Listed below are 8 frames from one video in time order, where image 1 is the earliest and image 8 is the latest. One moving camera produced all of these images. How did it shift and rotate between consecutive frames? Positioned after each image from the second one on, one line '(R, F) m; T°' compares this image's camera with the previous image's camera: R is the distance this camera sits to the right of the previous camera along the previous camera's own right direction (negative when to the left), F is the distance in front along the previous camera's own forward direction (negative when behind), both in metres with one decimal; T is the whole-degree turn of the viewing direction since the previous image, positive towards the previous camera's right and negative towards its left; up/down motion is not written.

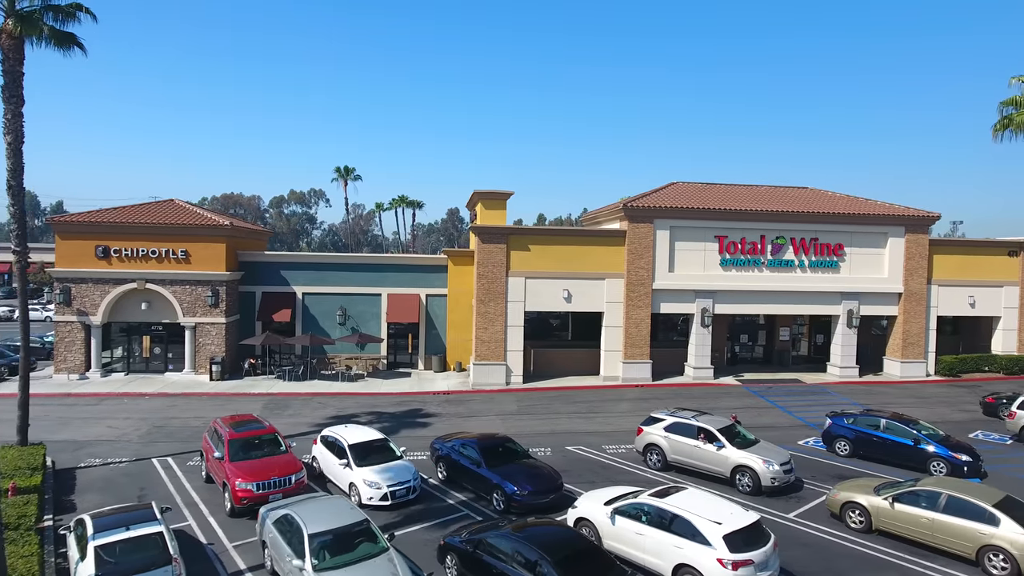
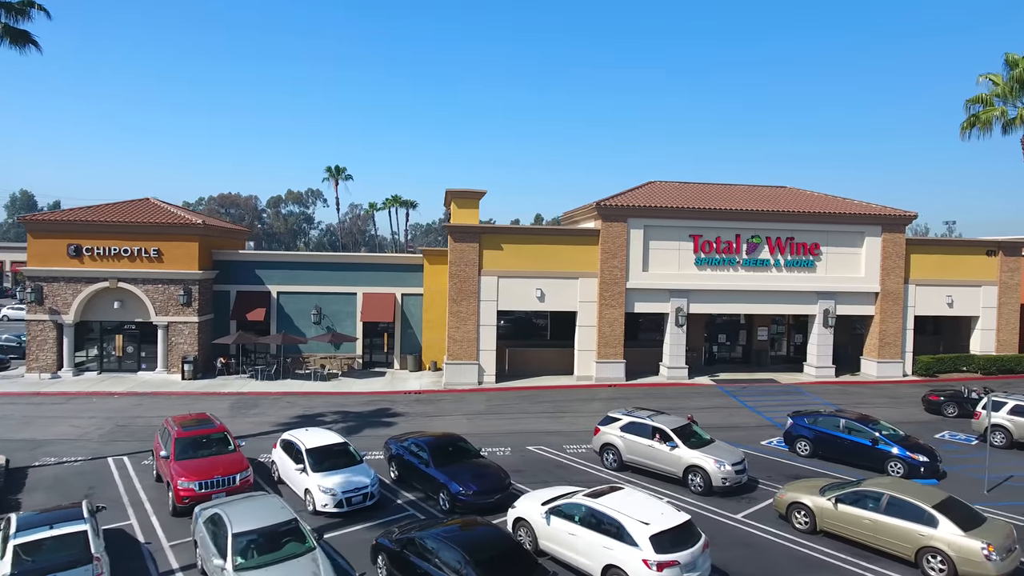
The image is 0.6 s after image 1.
(+2.0, +0.1) m; 0°
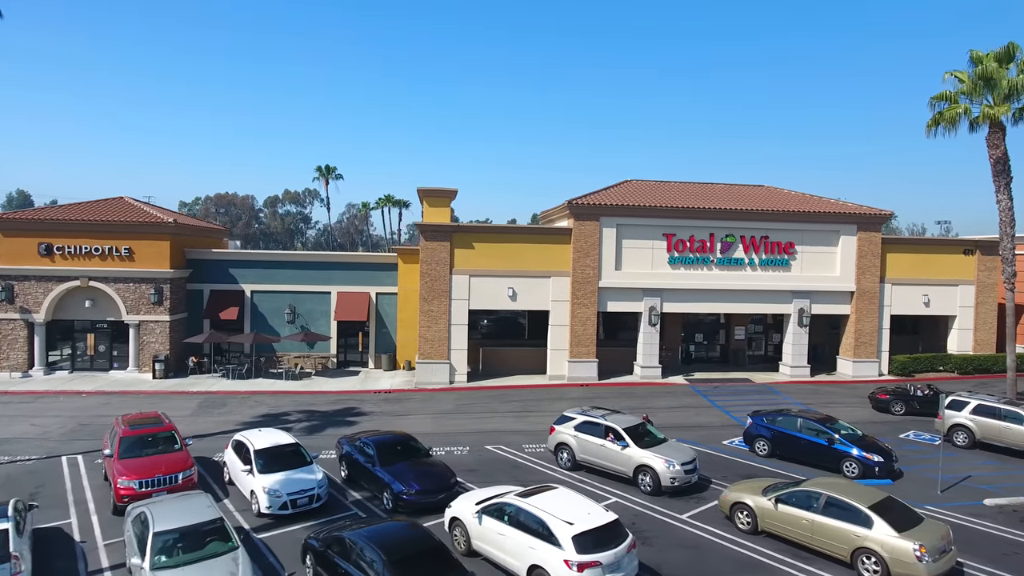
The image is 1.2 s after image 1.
(+2.1, +0.1) m; 0°
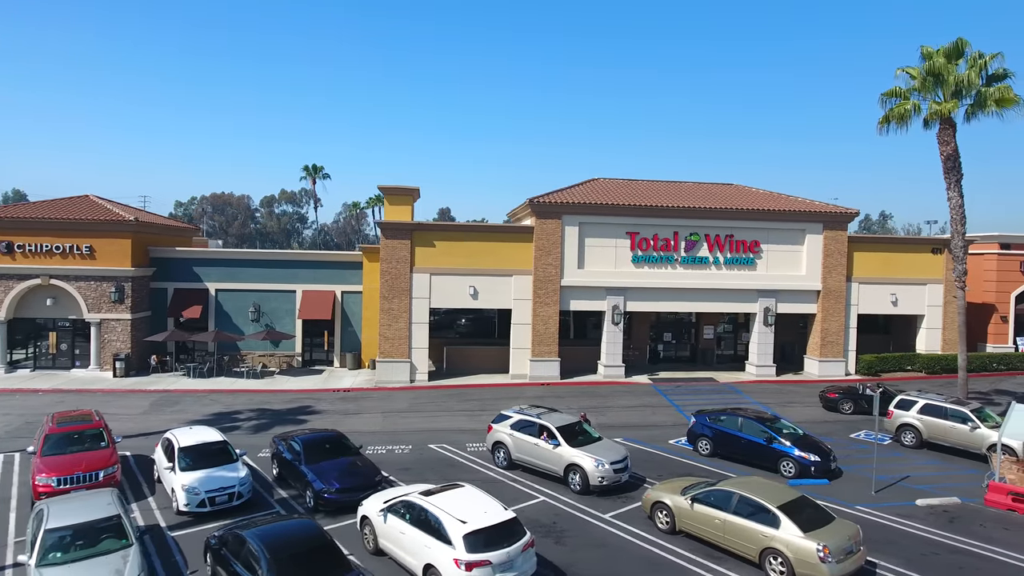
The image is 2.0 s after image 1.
(+2.9, +0.1) m; 0°
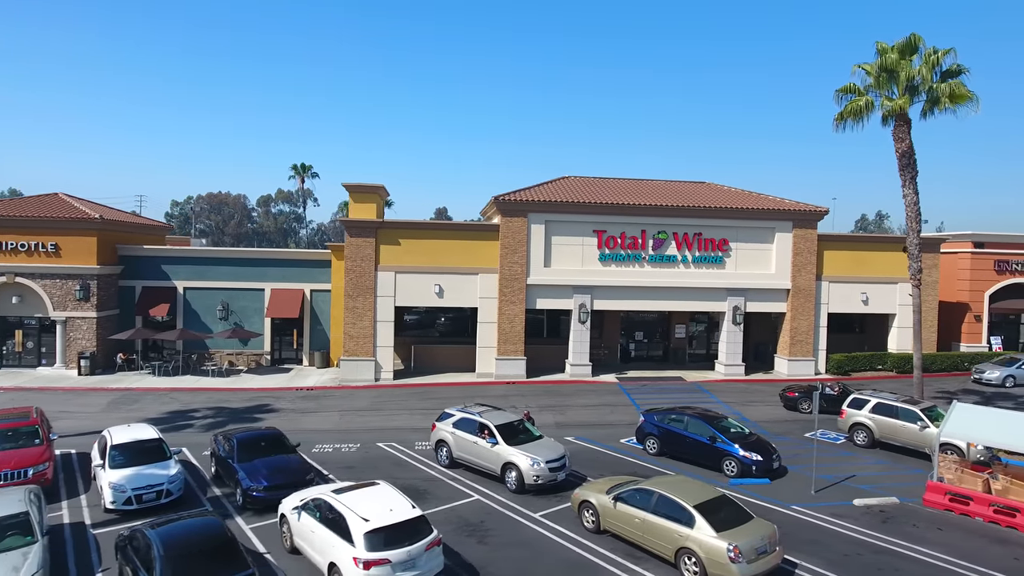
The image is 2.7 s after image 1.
(+2.6, +0.1) m; 0°
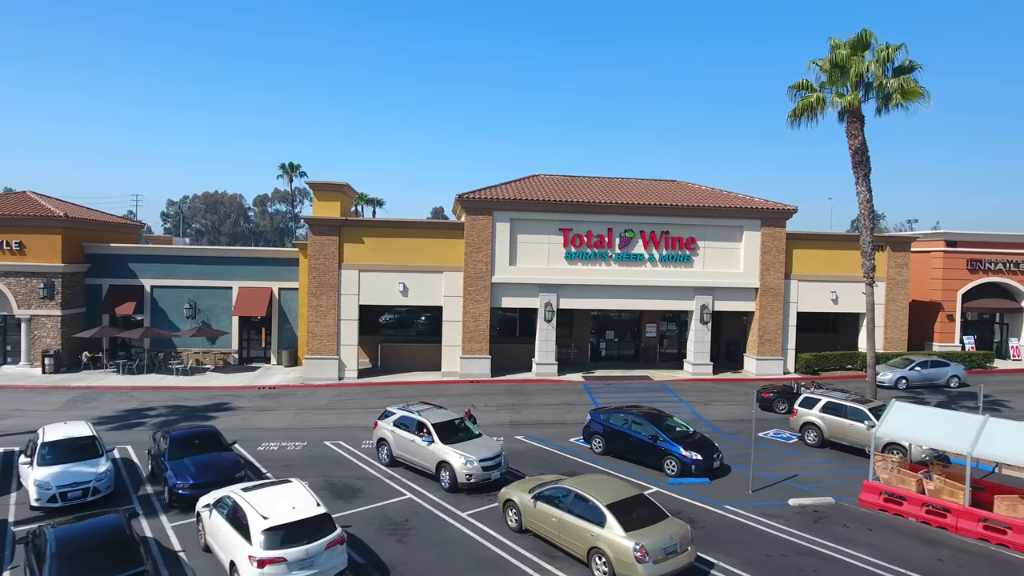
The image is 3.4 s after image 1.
(+2.6, +0.1) m; 0°
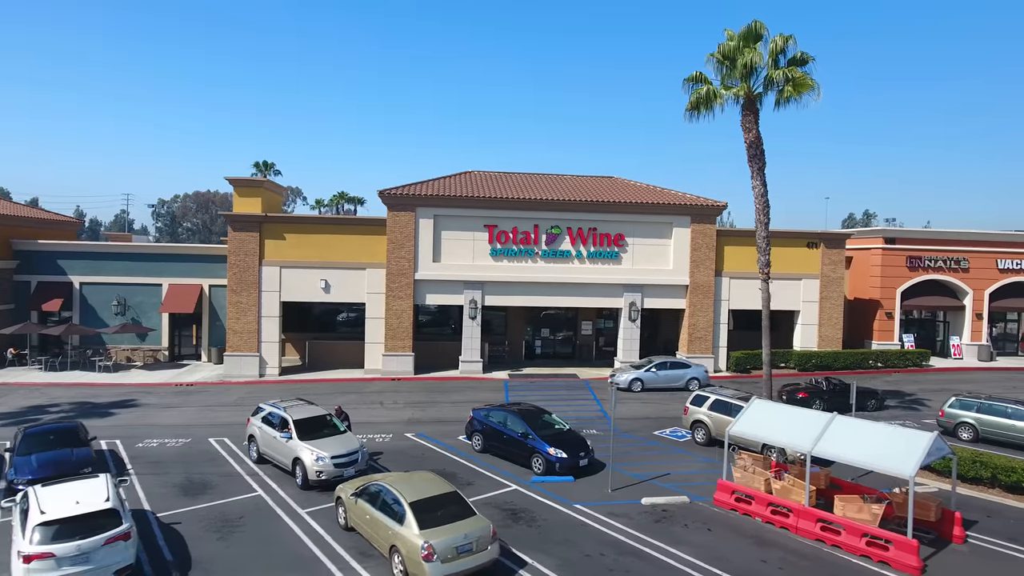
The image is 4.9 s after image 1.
(+5.6, +0.3) m; 0°
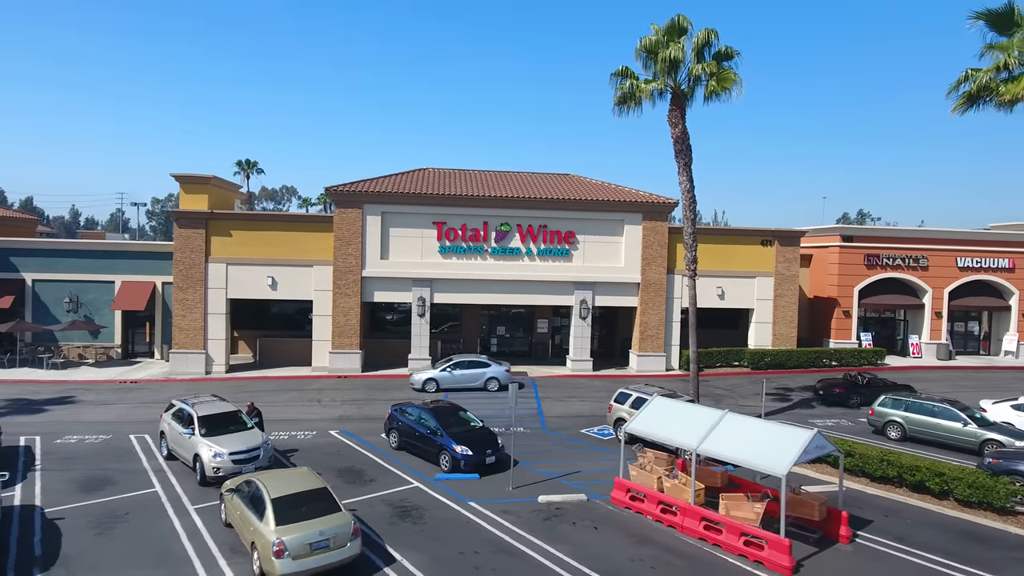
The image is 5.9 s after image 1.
(+3.8, +0.2) m; 0°
